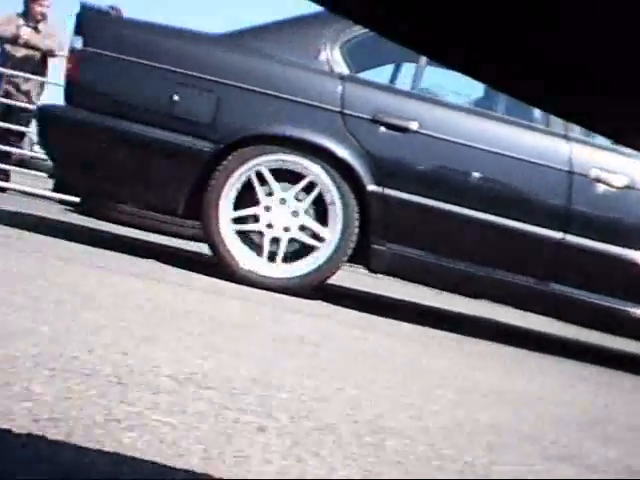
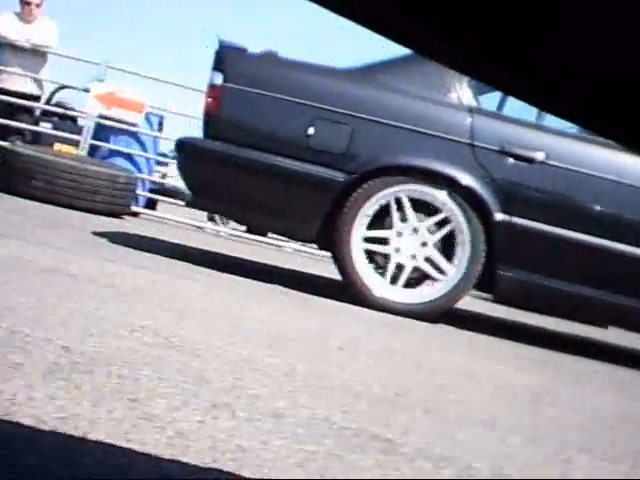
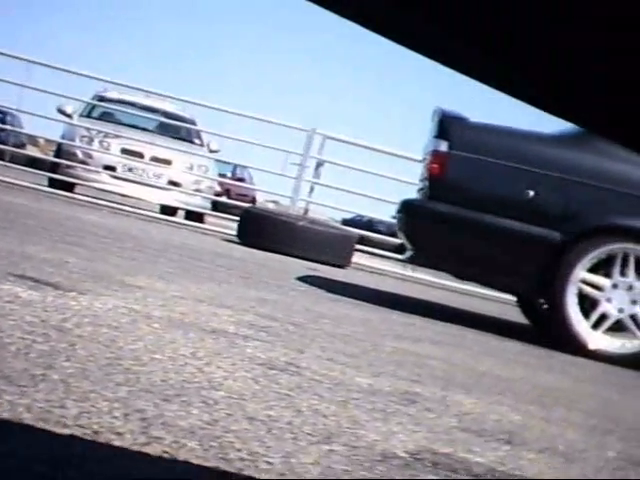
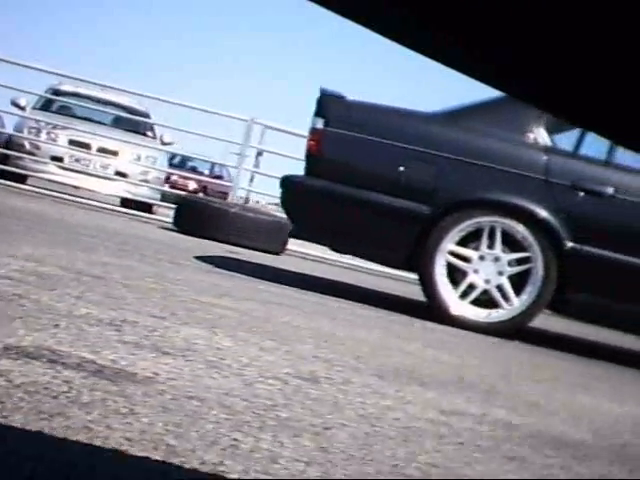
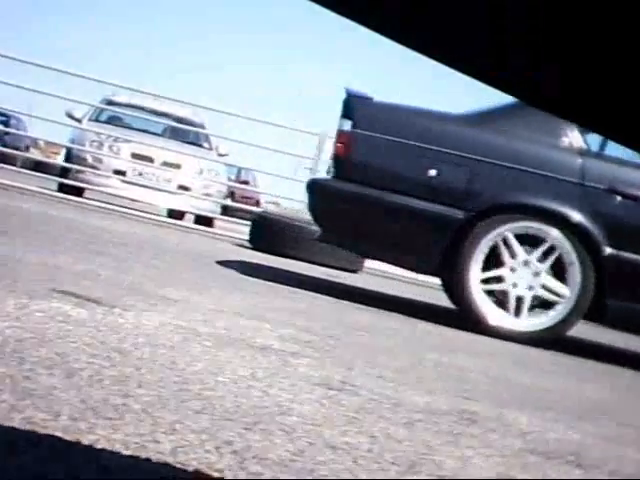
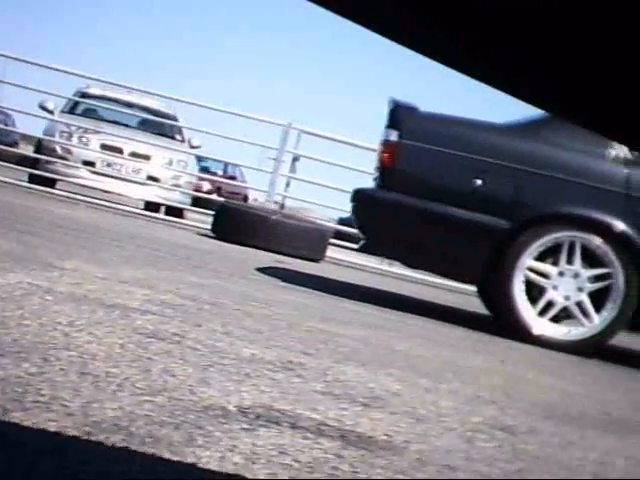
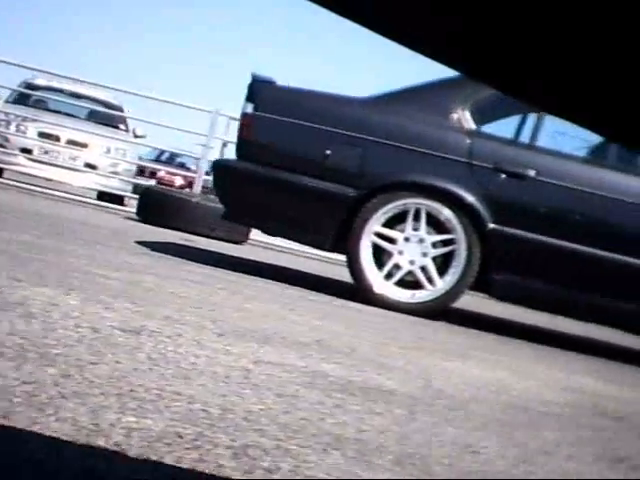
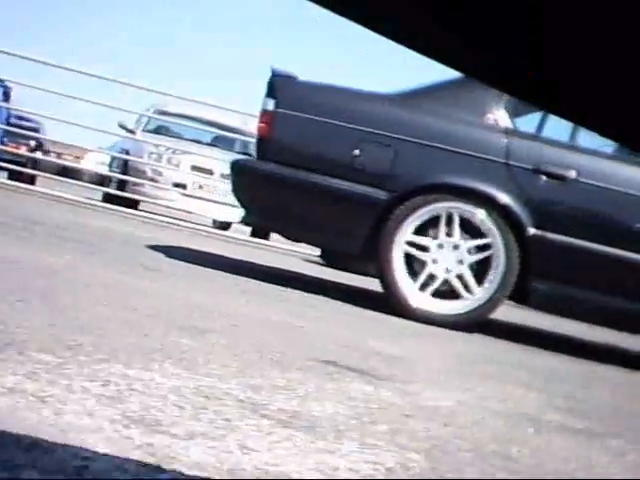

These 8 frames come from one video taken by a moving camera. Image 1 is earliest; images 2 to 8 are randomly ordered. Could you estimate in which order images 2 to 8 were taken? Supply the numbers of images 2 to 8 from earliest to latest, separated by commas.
2, 8, 5, 3, 6, 4, 7
